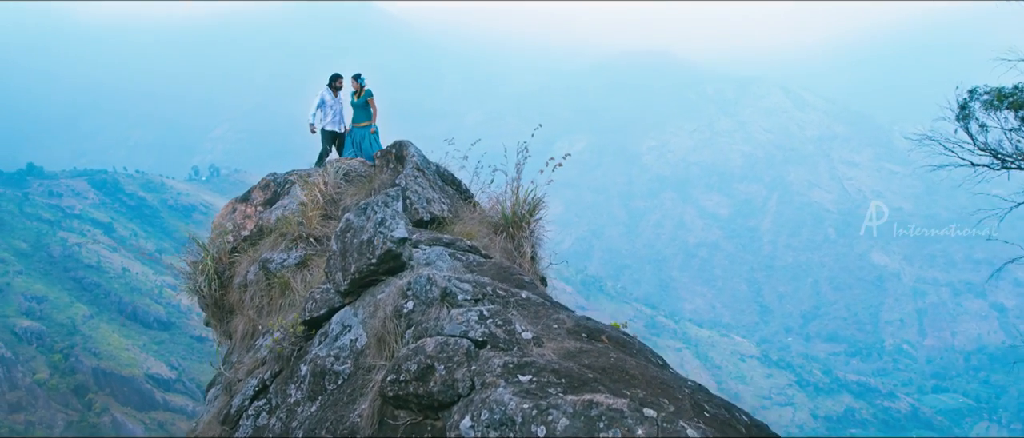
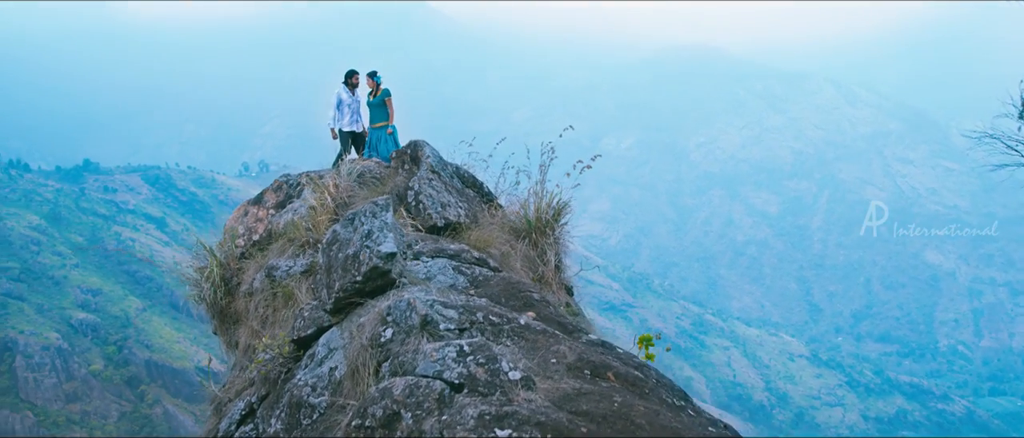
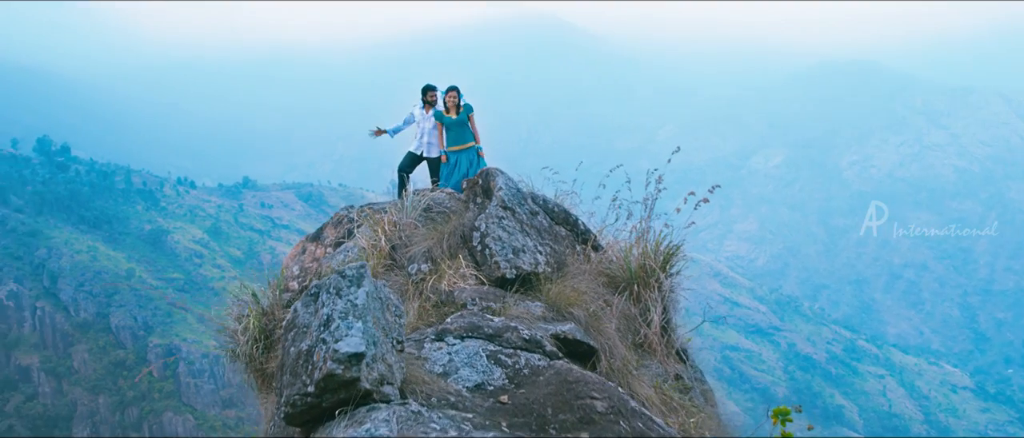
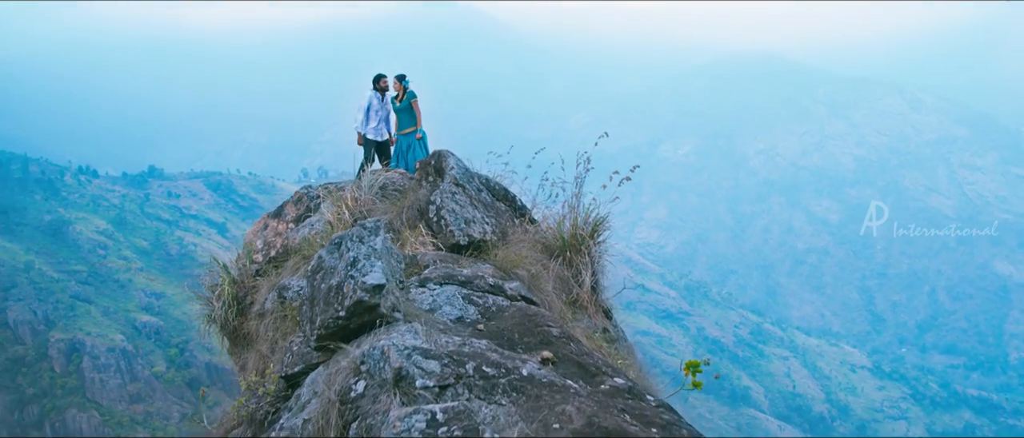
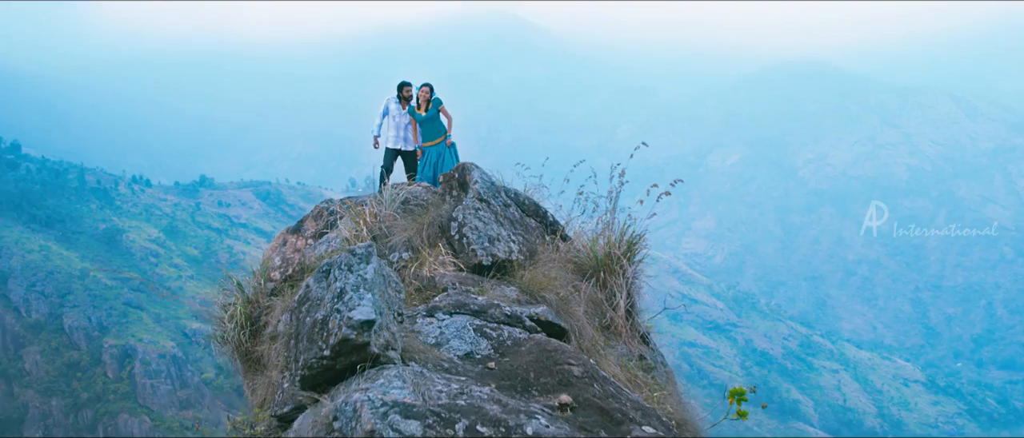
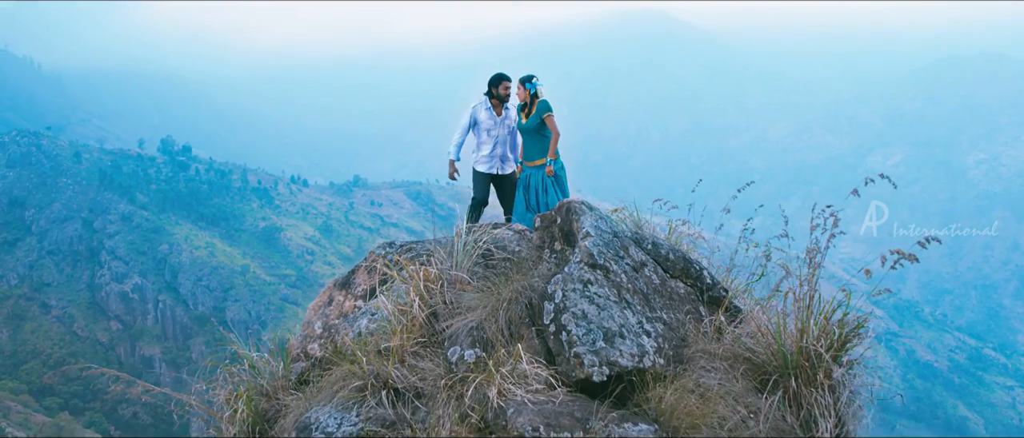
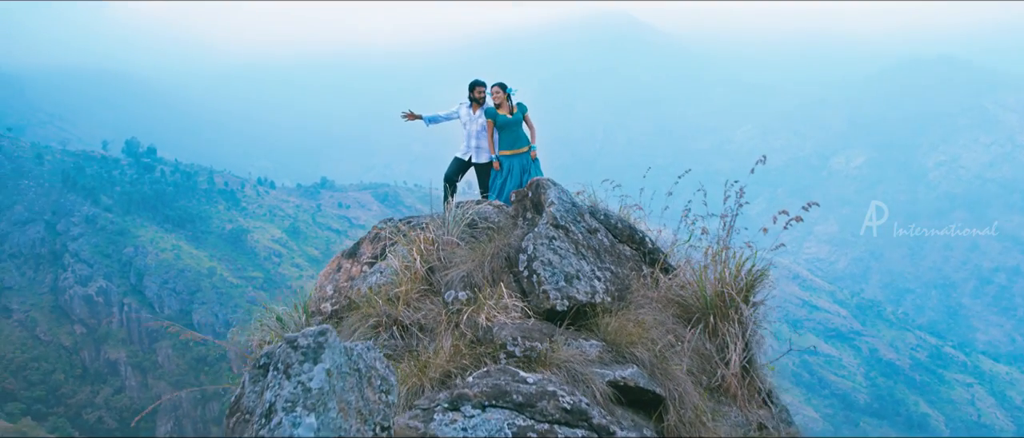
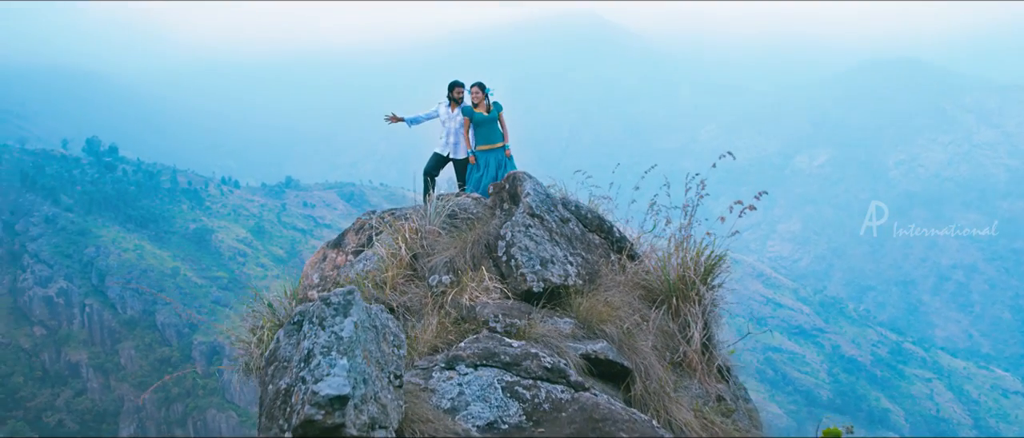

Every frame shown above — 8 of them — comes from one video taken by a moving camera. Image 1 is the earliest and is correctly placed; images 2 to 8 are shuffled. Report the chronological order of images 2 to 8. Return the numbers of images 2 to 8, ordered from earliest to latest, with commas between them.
2, 4, 5, 3, 8, 7, 6
